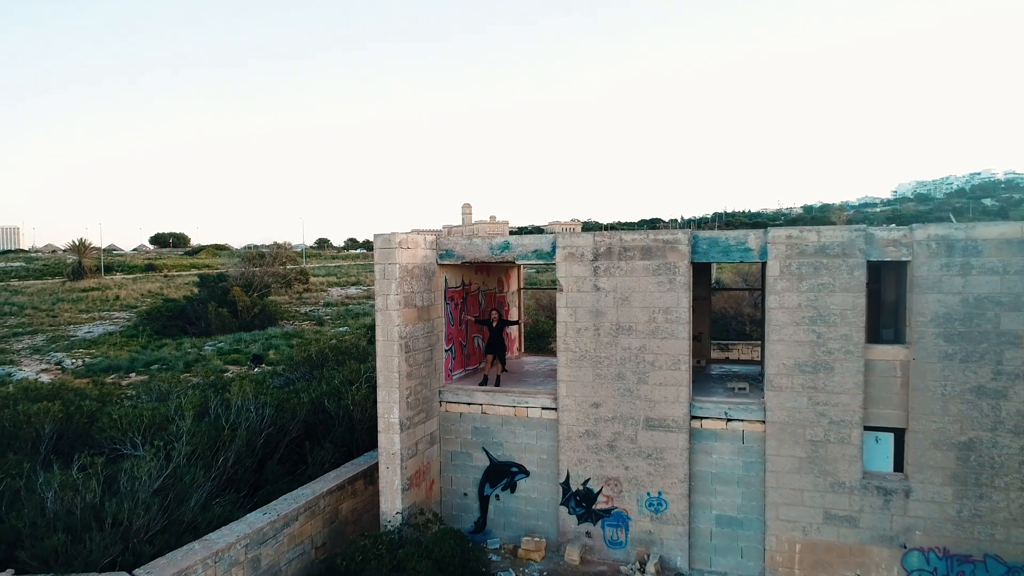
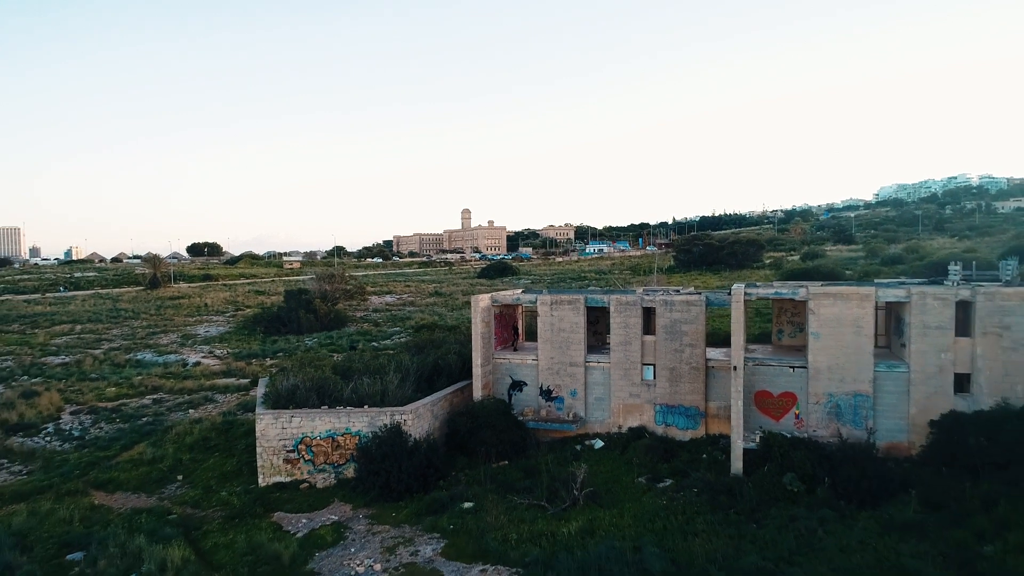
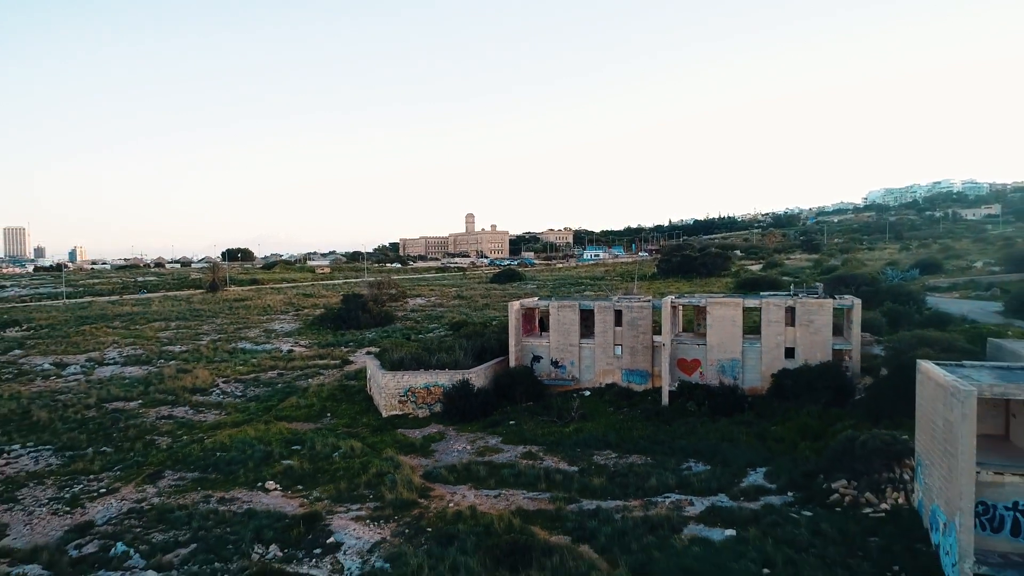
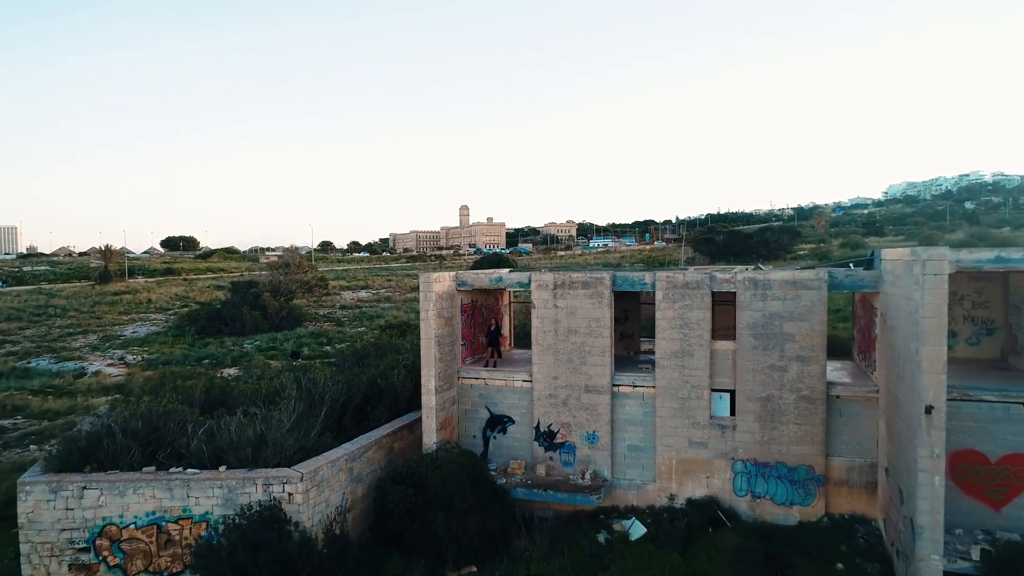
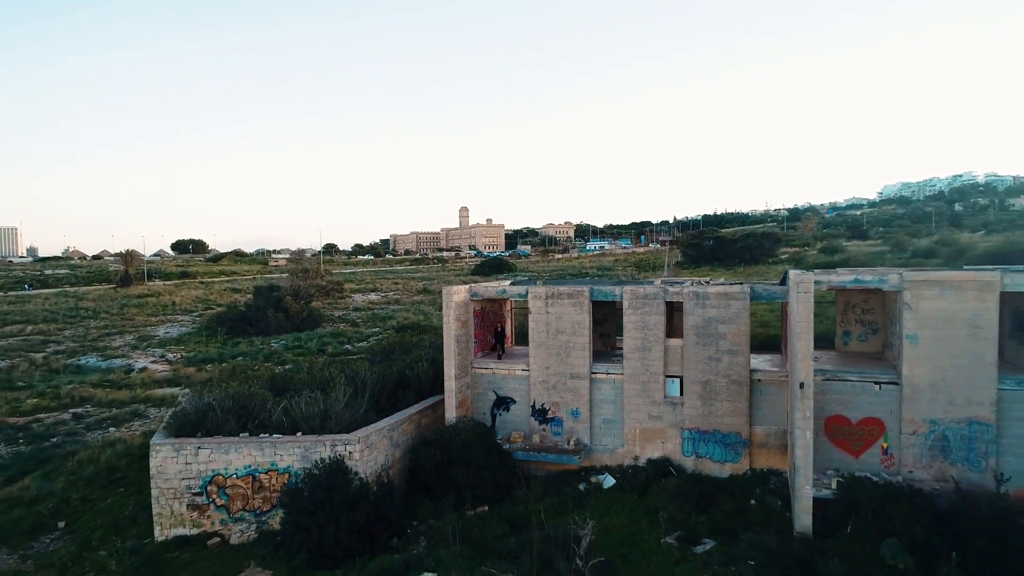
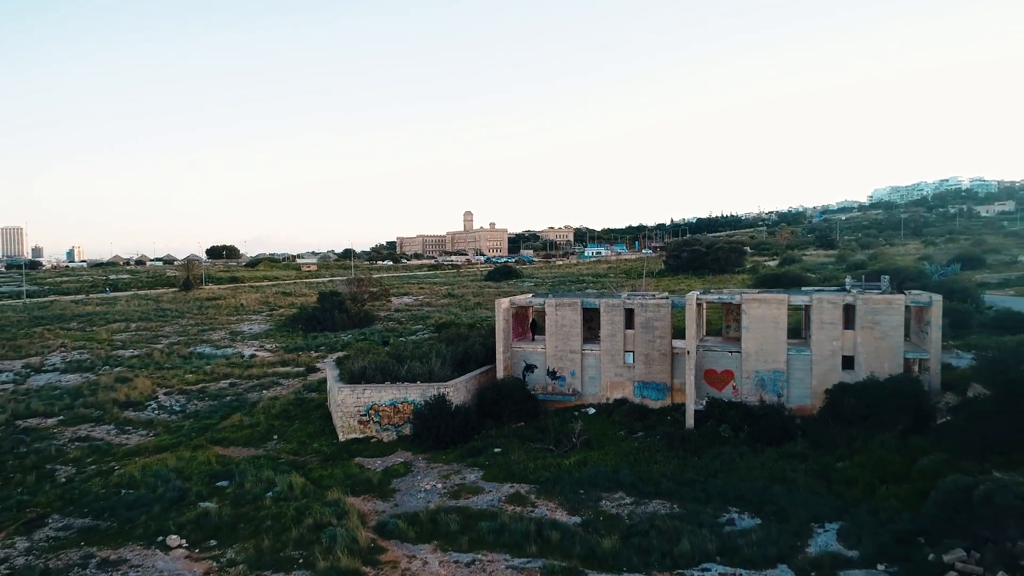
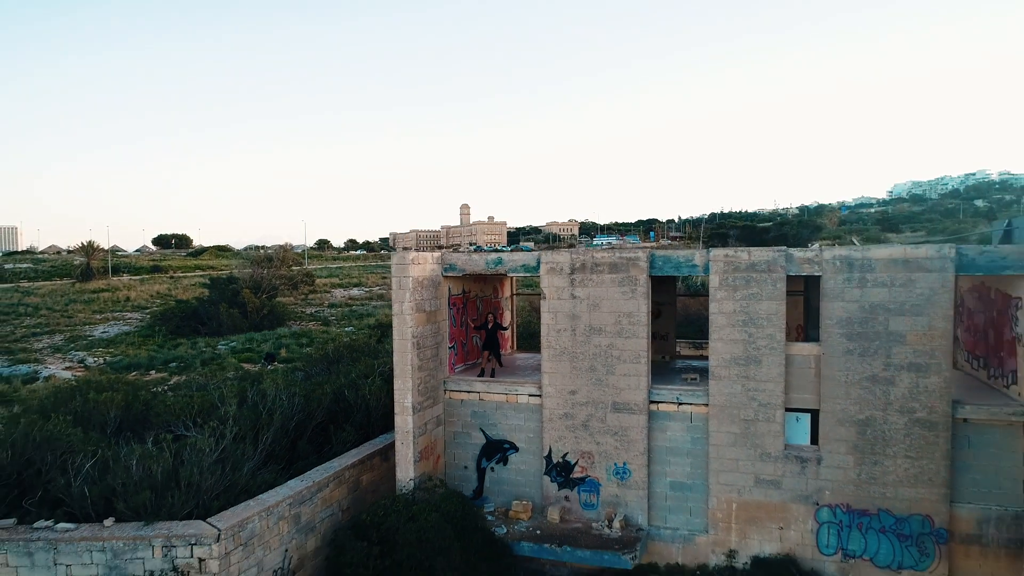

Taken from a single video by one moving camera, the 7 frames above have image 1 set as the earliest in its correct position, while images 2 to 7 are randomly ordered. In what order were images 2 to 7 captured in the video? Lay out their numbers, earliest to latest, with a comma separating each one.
7, 4, 5, 2, 6, 3
